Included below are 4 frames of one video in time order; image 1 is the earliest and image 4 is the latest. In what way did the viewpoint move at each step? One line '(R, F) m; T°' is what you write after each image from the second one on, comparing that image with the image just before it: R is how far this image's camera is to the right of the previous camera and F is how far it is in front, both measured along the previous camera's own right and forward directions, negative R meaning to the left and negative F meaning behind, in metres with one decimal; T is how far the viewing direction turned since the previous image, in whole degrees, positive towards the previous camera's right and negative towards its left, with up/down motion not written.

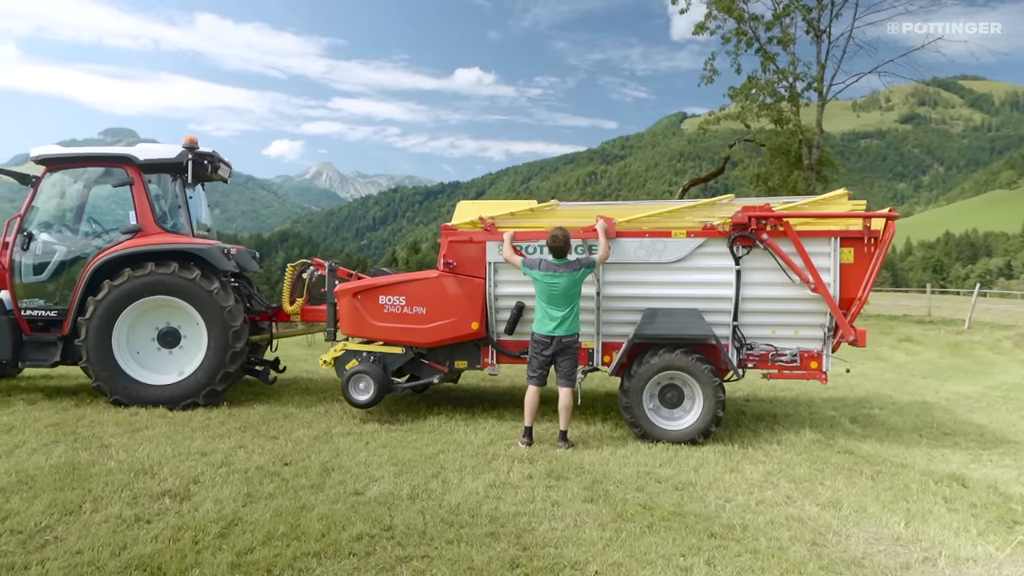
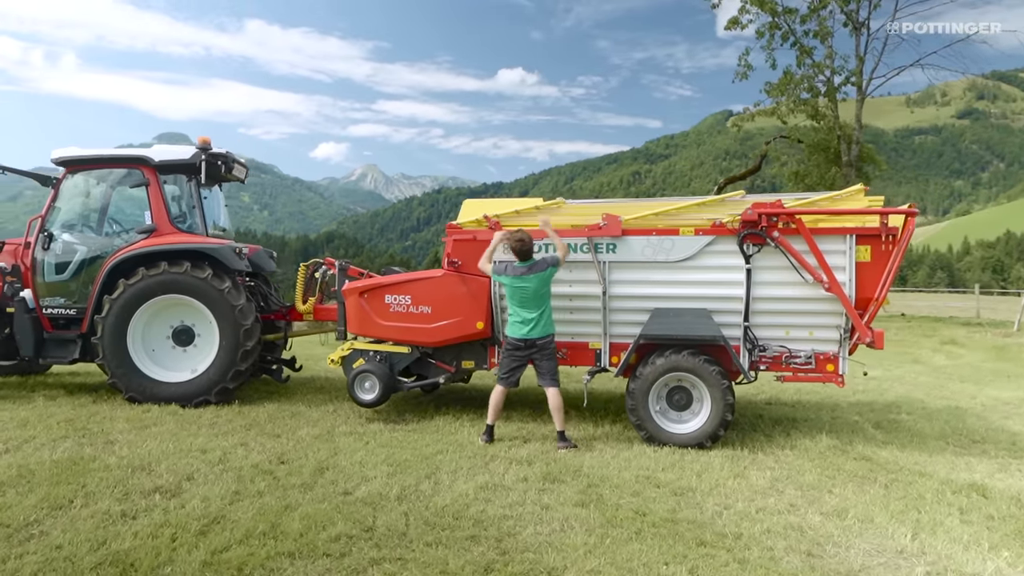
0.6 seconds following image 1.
(+0.3, +0.1) m; -3°
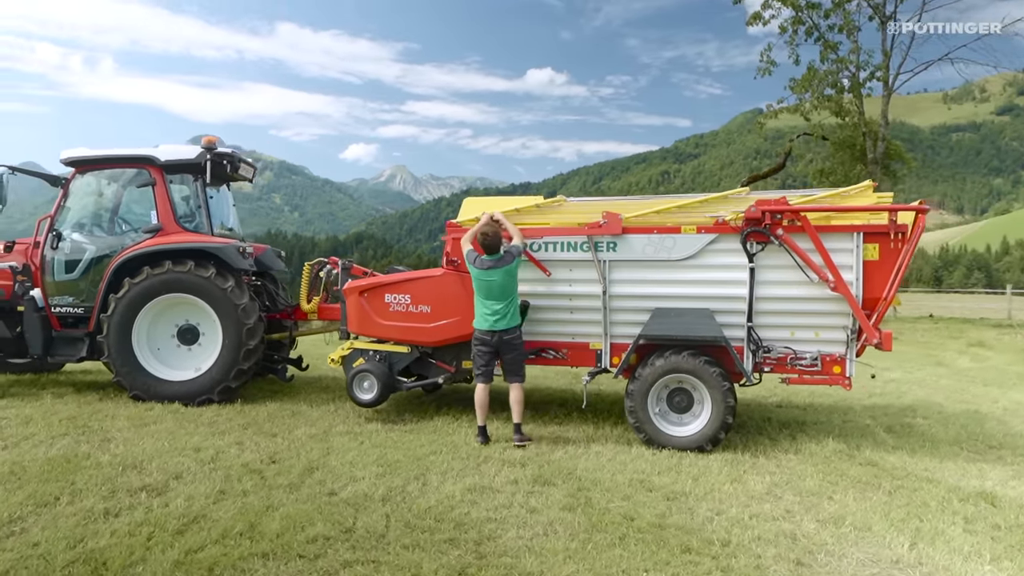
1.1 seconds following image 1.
(+0.2, +0.1) m; -2°
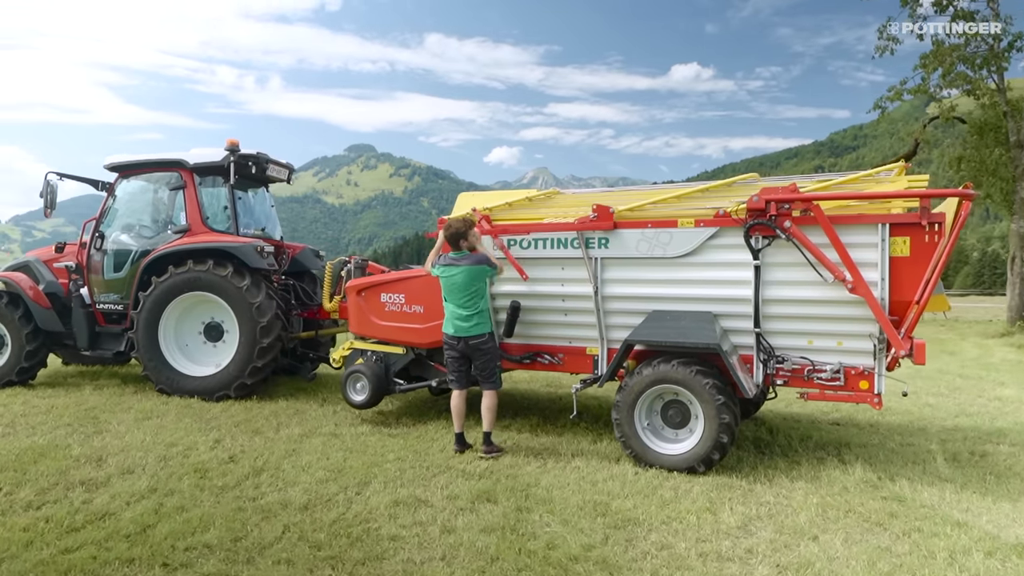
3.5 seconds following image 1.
(+1.0, +0.4) m; -11°
